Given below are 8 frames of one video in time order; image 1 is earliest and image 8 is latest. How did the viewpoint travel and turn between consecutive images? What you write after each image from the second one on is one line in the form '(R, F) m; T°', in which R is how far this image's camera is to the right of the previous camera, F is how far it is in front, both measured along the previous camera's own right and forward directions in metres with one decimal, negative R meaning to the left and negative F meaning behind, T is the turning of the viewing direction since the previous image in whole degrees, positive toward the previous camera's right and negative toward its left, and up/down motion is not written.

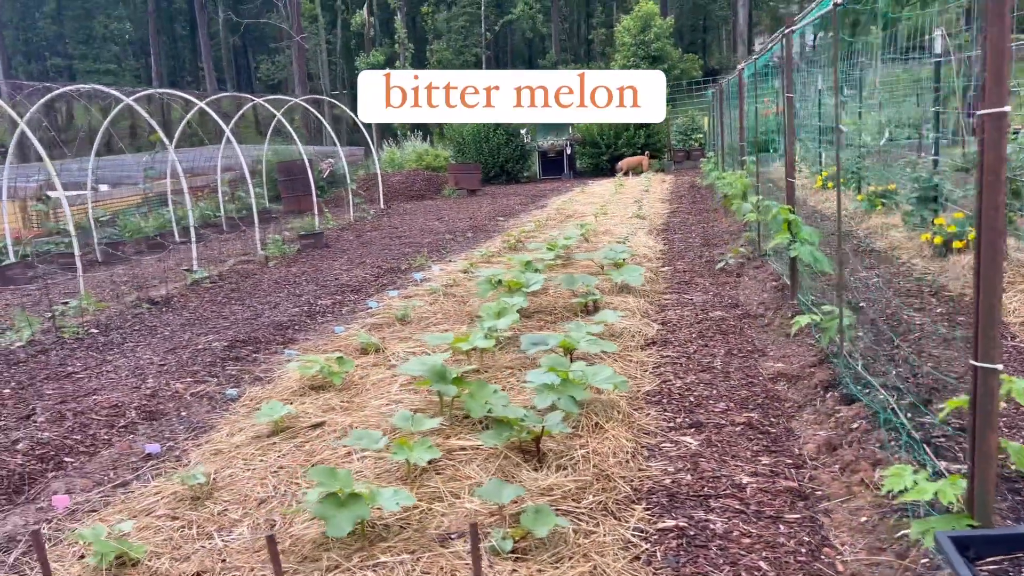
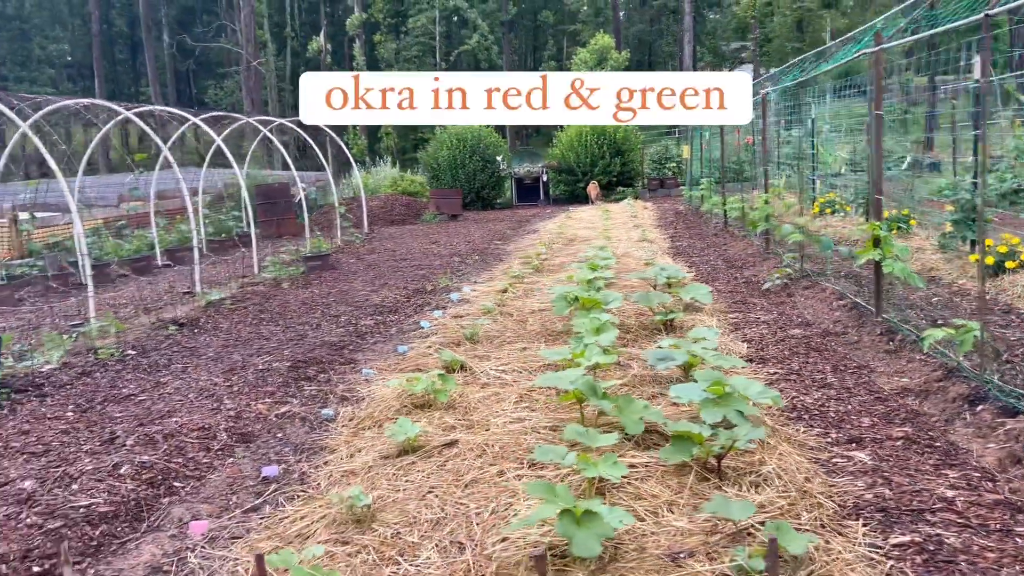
(-0.7, +0.1) m; +4°
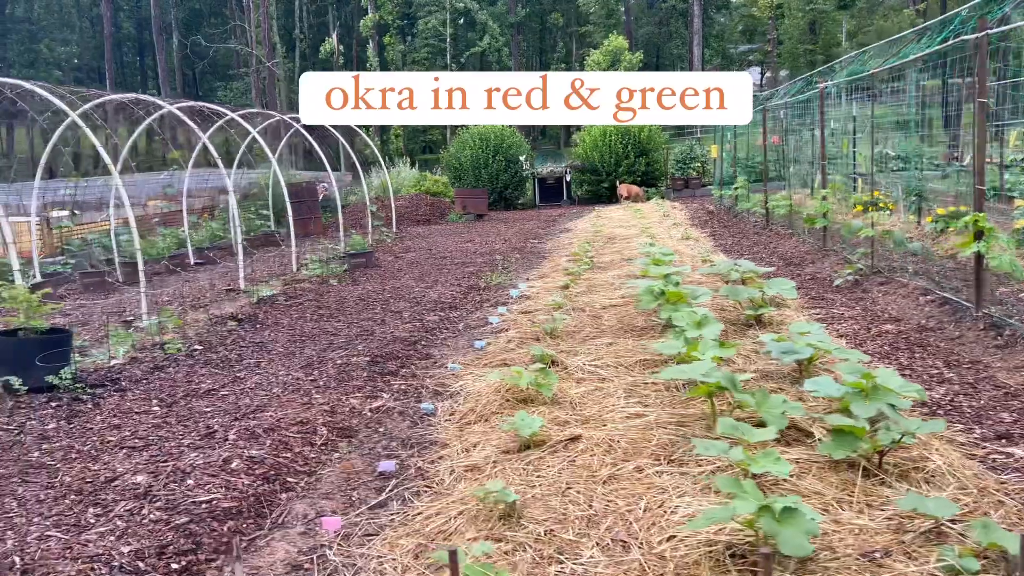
(-0.4, +0.1) m; 0°
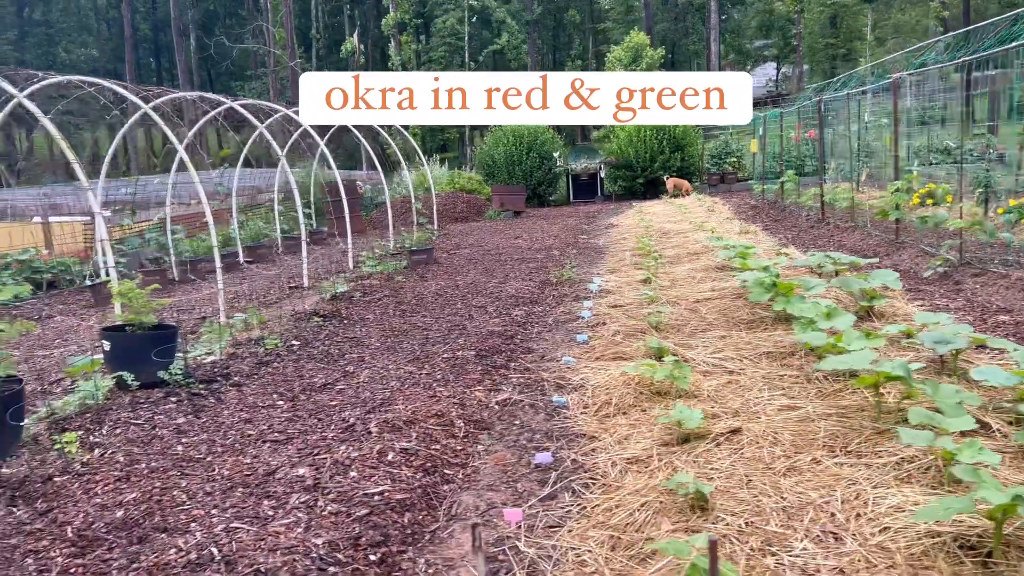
(-0.5, 0.0) m; -1°
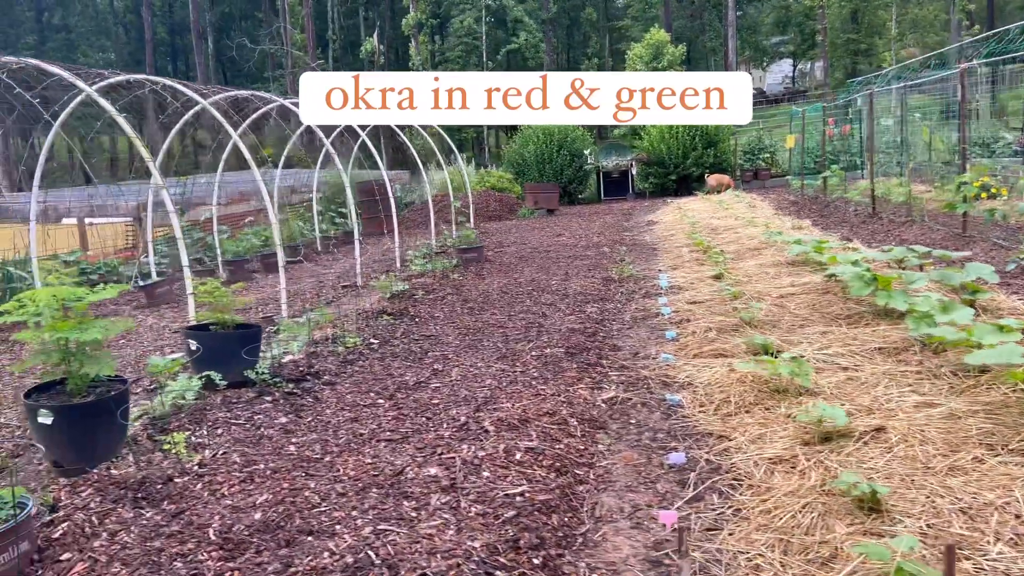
(-0.4, +0.1) m; -1°
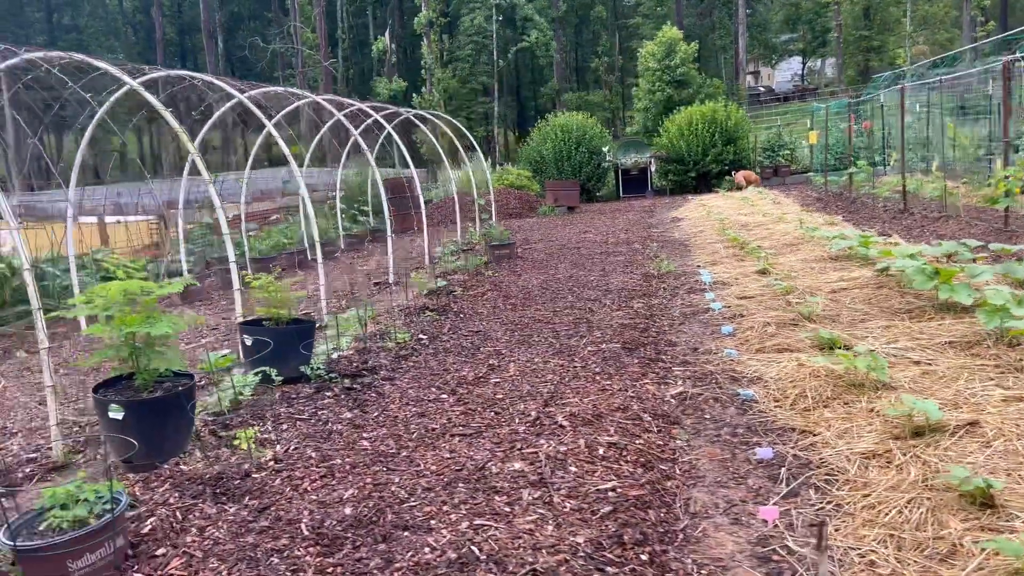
(-0.3, 0.0) m; -1°
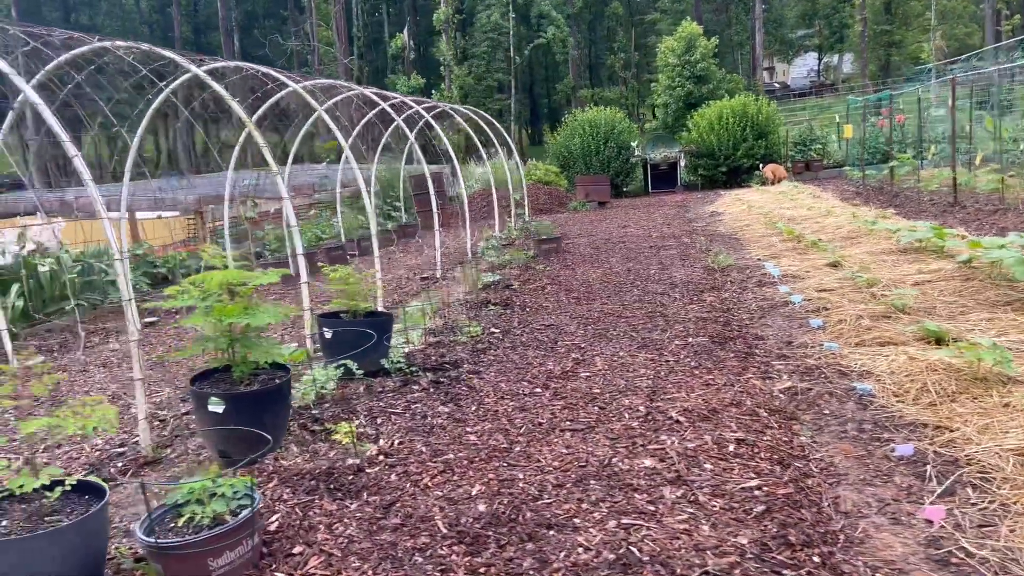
(-0.4, +0.1) m; -1°
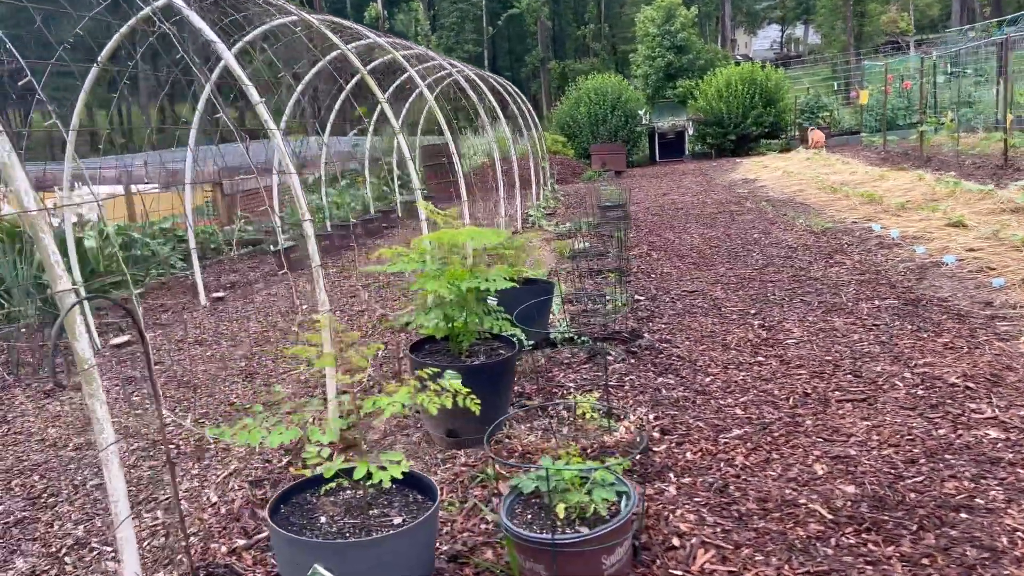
(-1.0, +0.3) m; +2°
